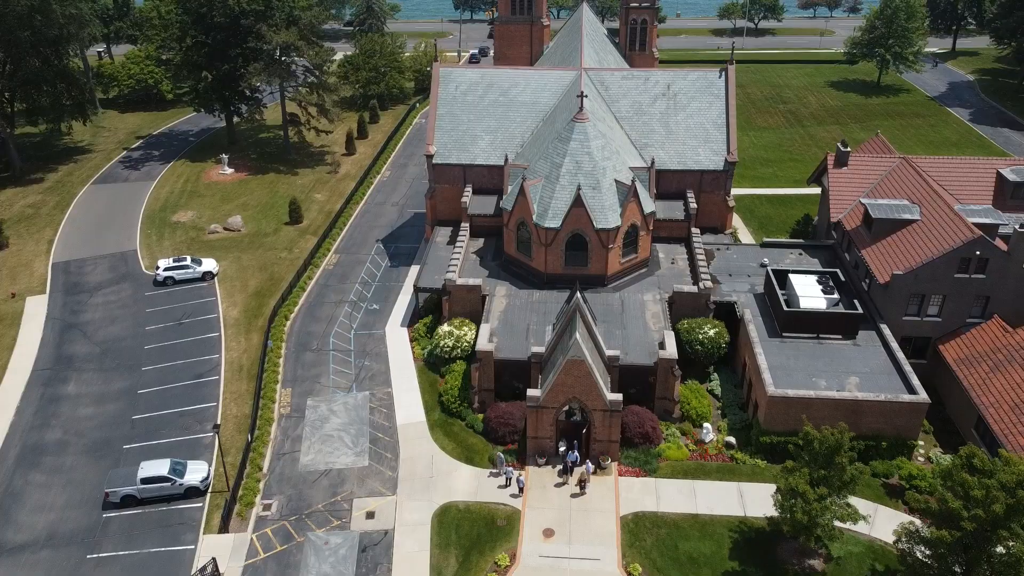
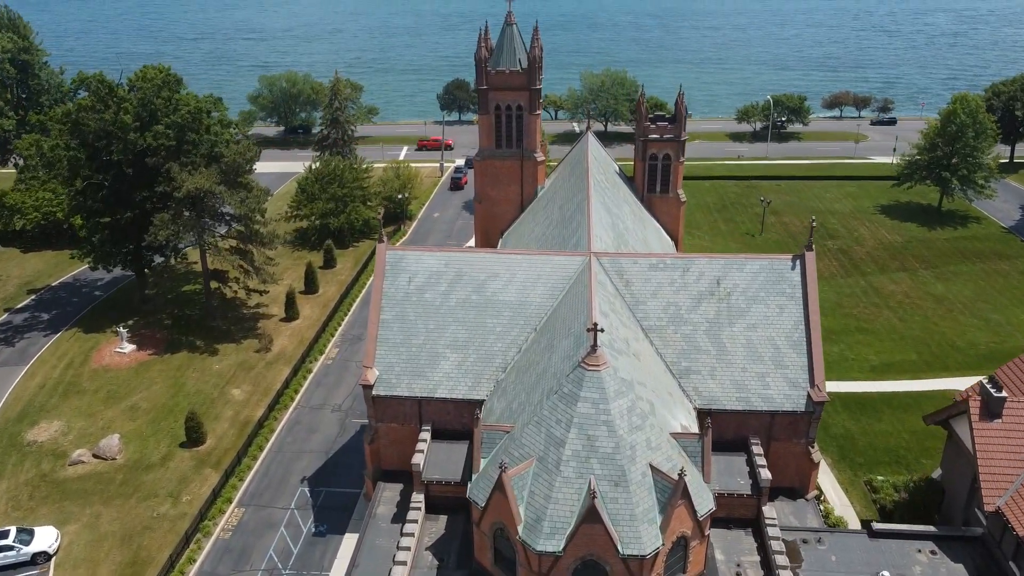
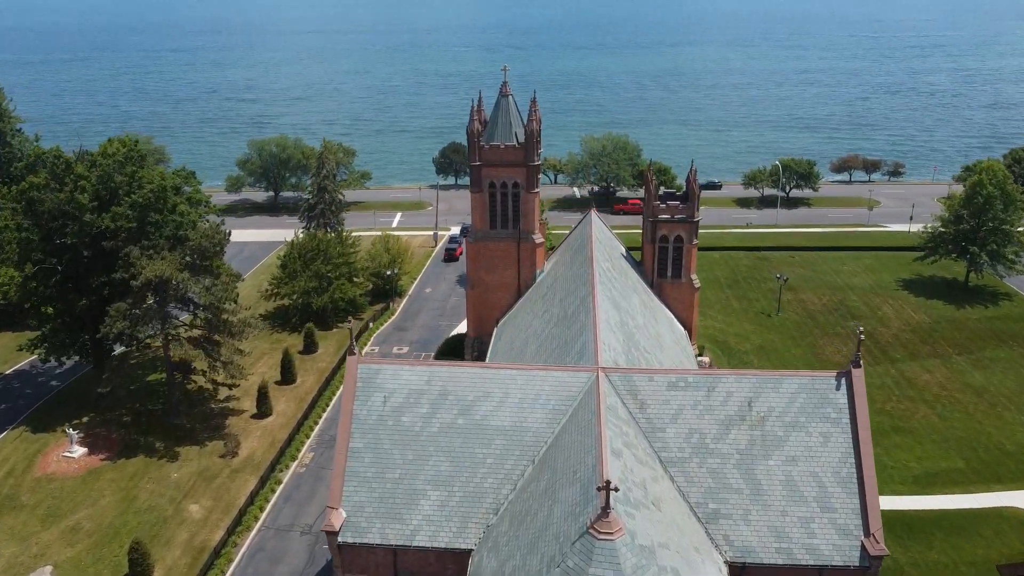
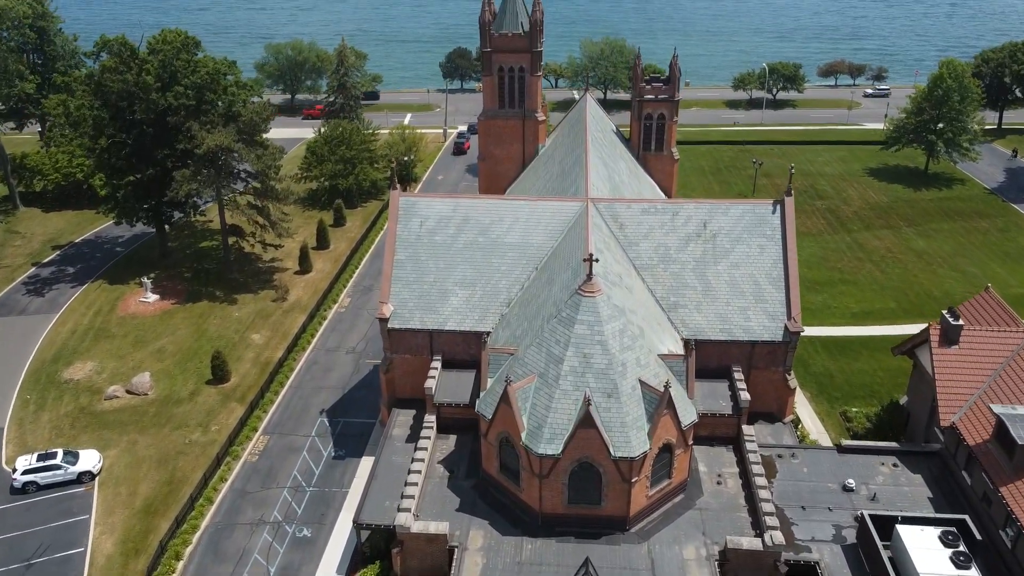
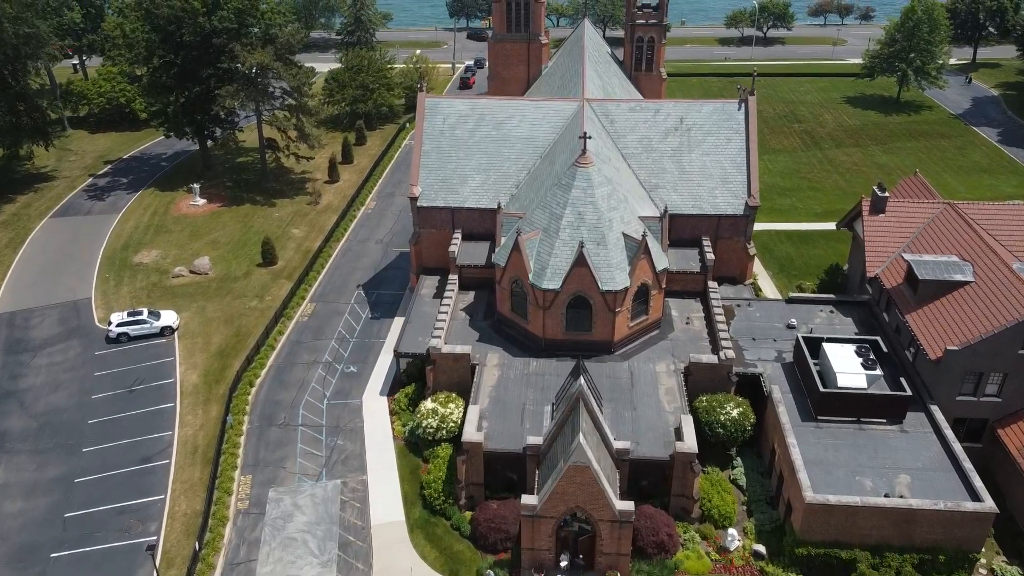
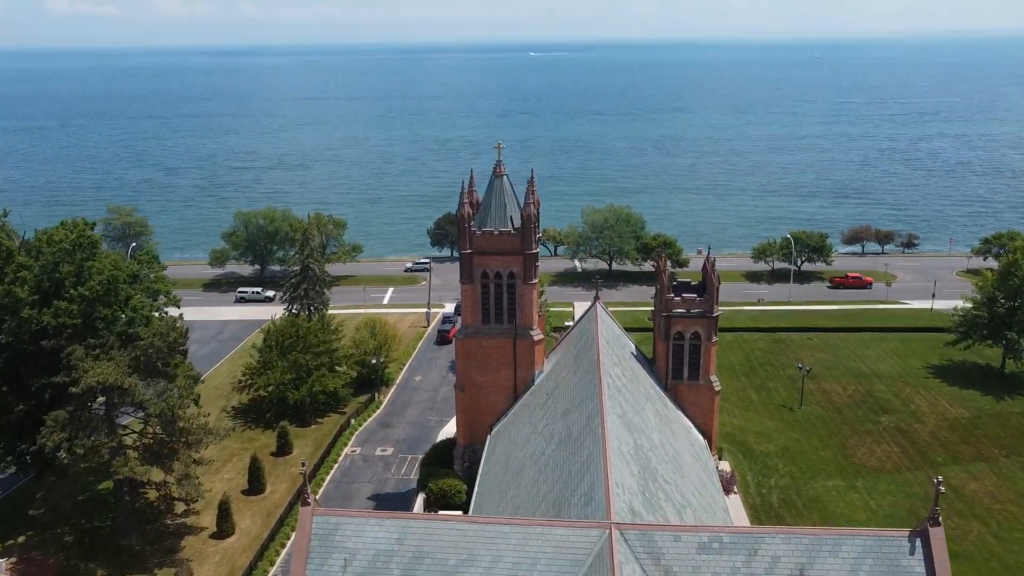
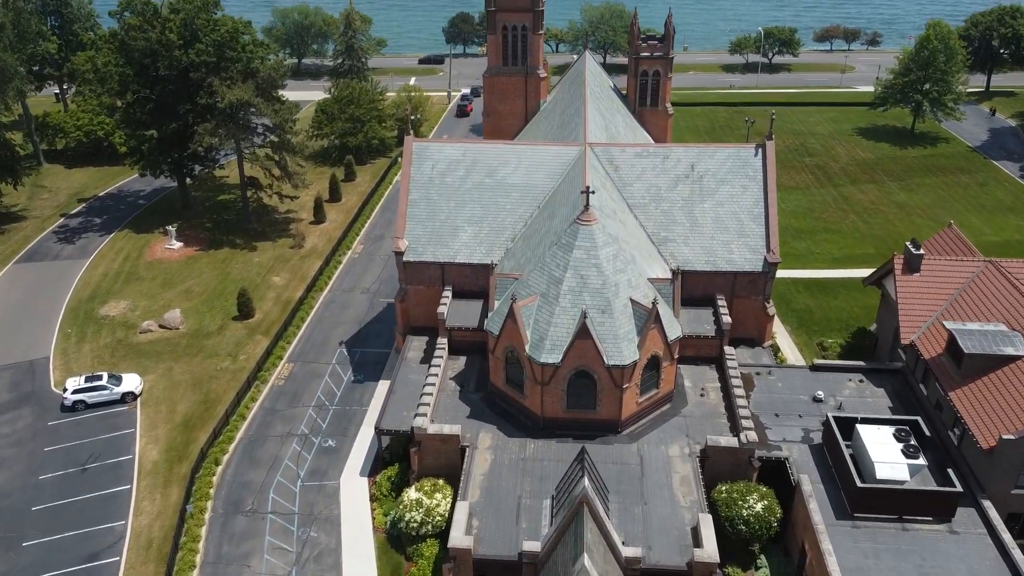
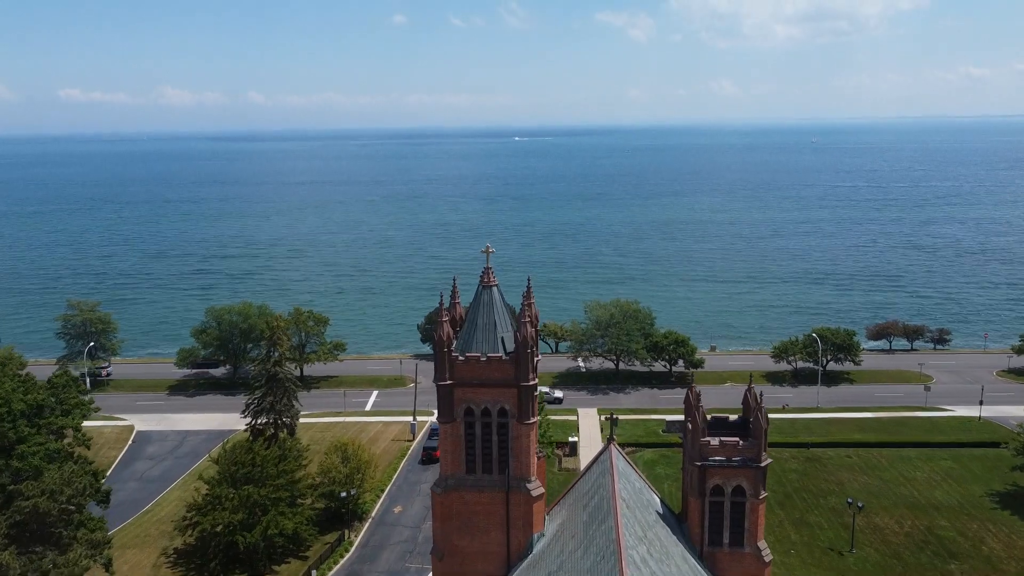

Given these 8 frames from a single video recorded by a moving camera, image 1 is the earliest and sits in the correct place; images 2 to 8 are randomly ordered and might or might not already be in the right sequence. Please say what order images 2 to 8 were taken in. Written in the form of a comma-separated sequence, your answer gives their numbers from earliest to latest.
5, 7, 4, 2, 3, 6, 8
